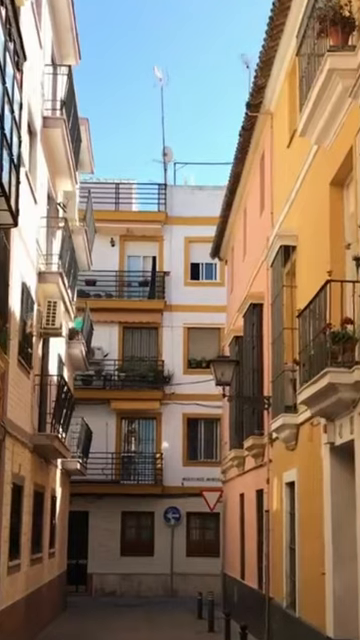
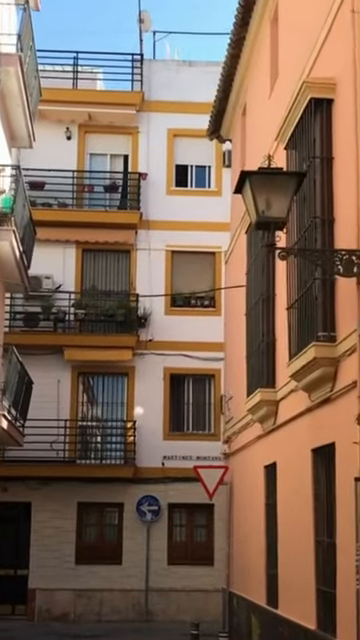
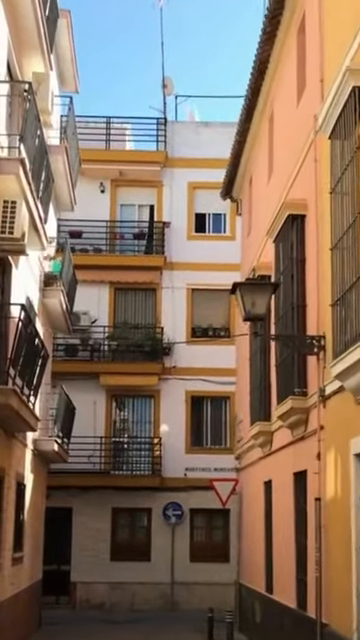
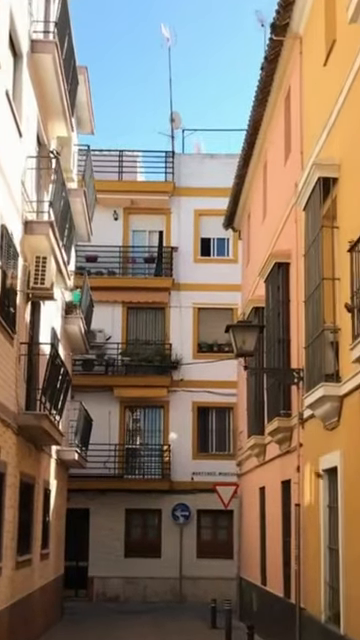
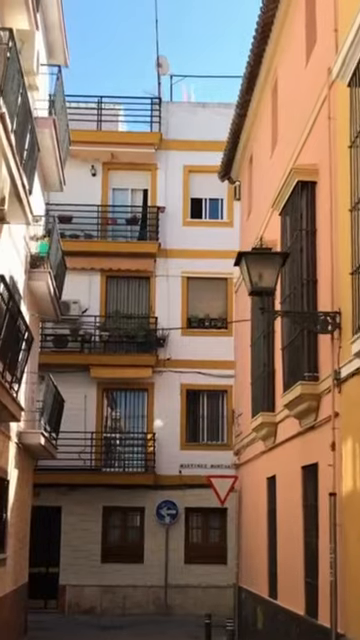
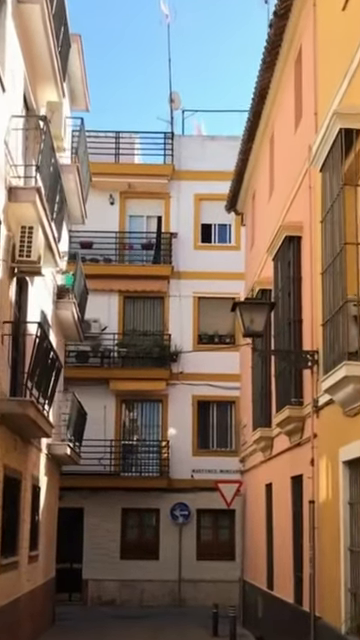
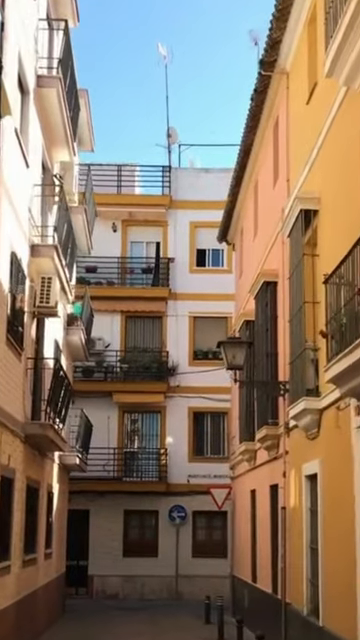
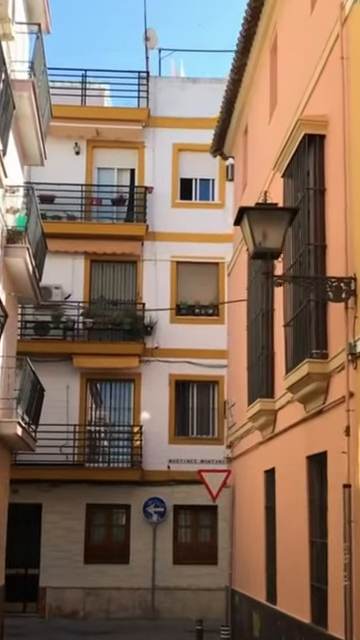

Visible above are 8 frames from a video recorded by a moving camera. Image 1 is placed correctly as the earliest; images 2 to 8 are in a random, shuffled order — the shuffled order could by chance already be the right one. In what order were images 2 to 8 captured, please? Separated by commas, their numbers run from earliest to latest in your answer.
7, 4, 6, 3, 5, 8, 2
